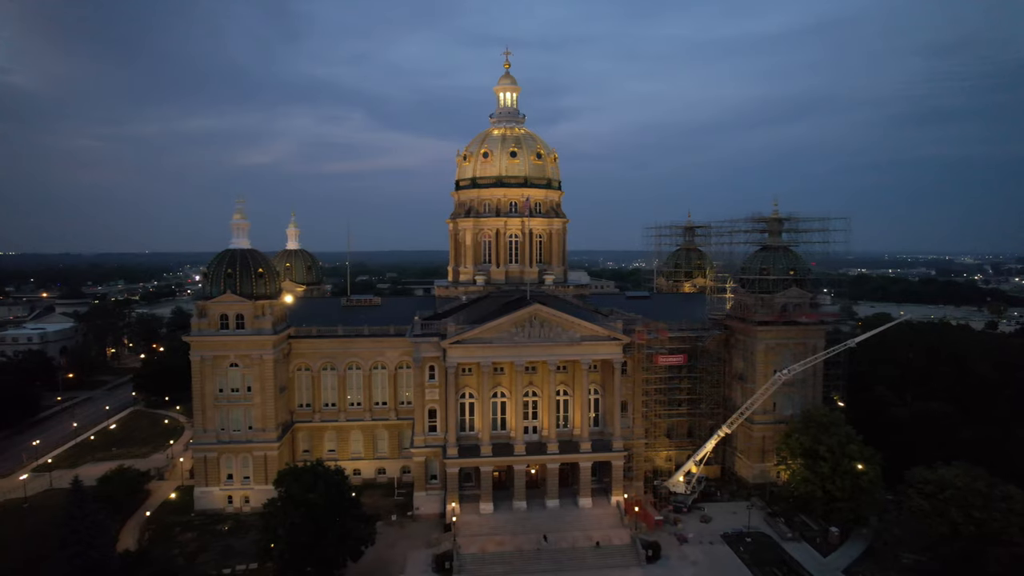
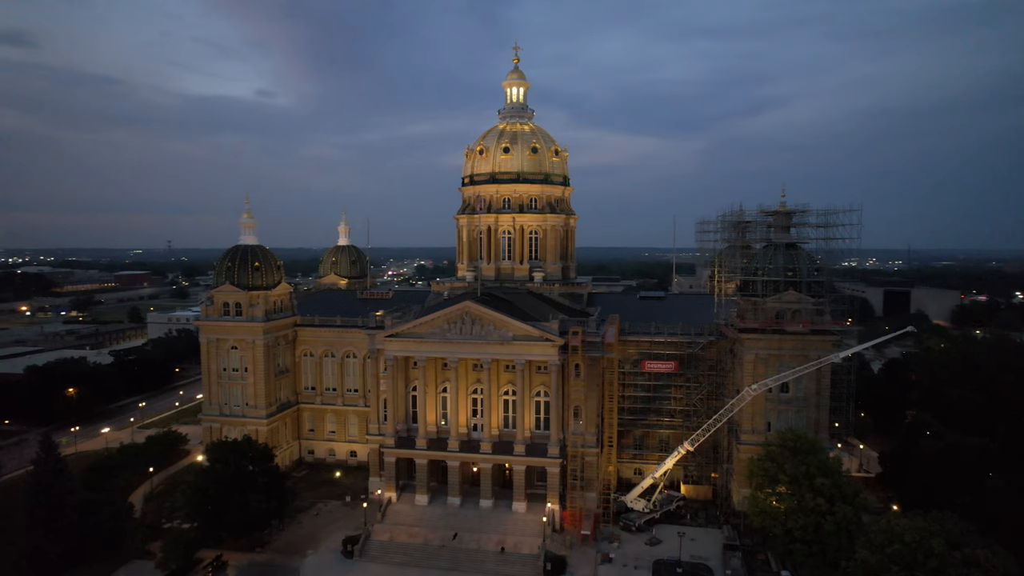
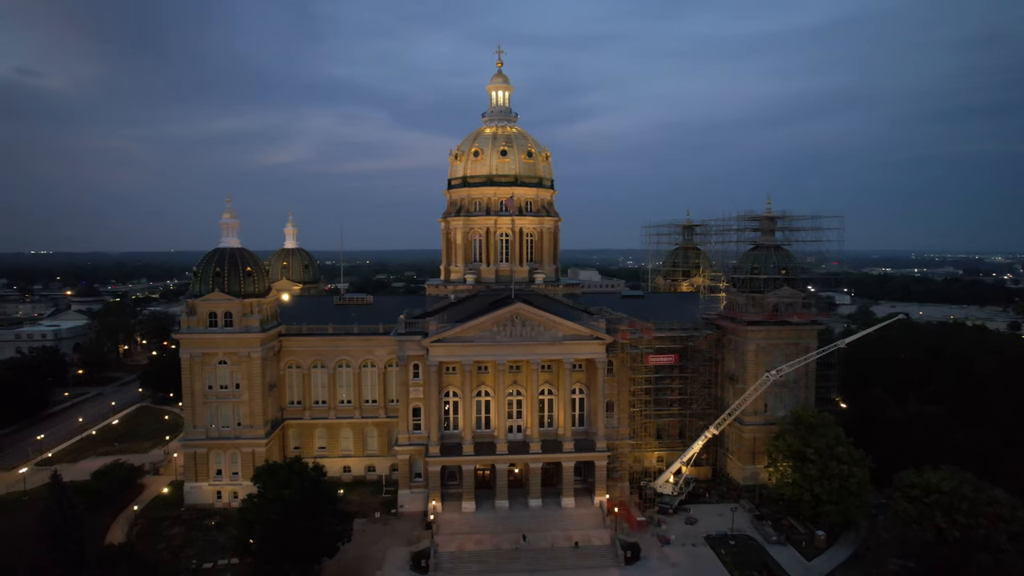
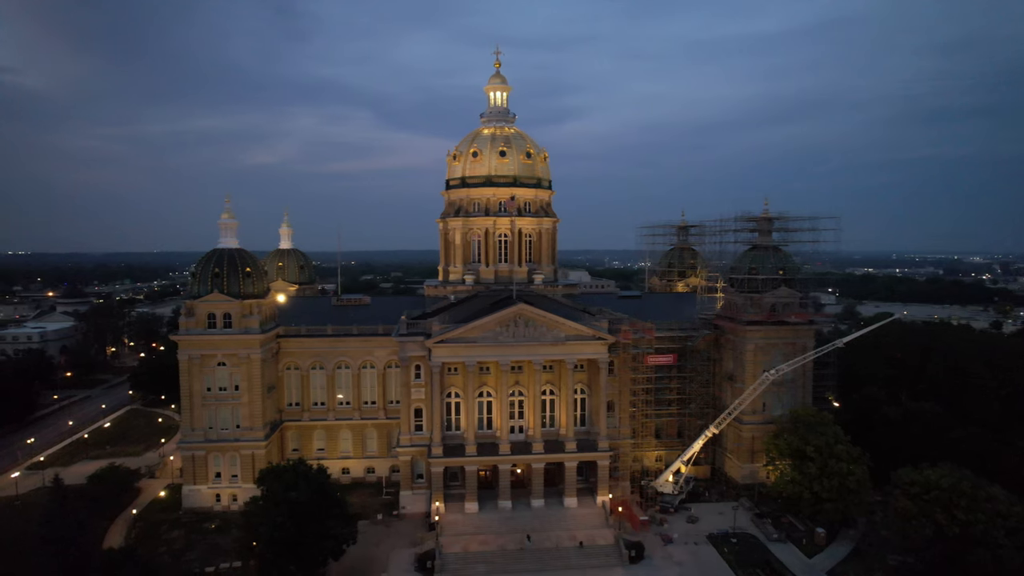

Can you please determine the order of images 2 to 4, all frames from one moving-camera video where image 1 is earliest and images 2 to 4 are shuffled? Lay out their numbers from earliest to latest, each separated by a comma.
4, 3, 2
